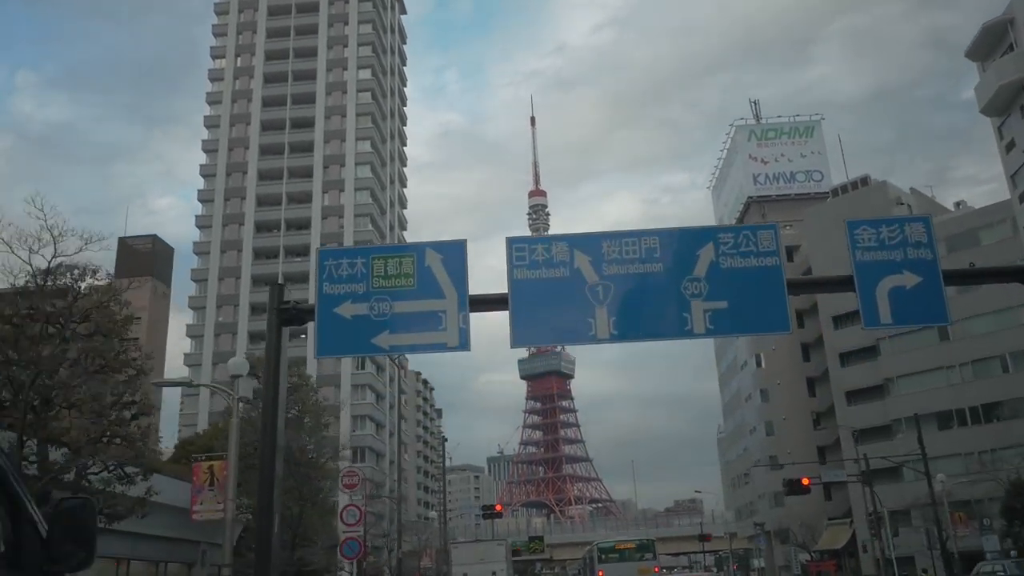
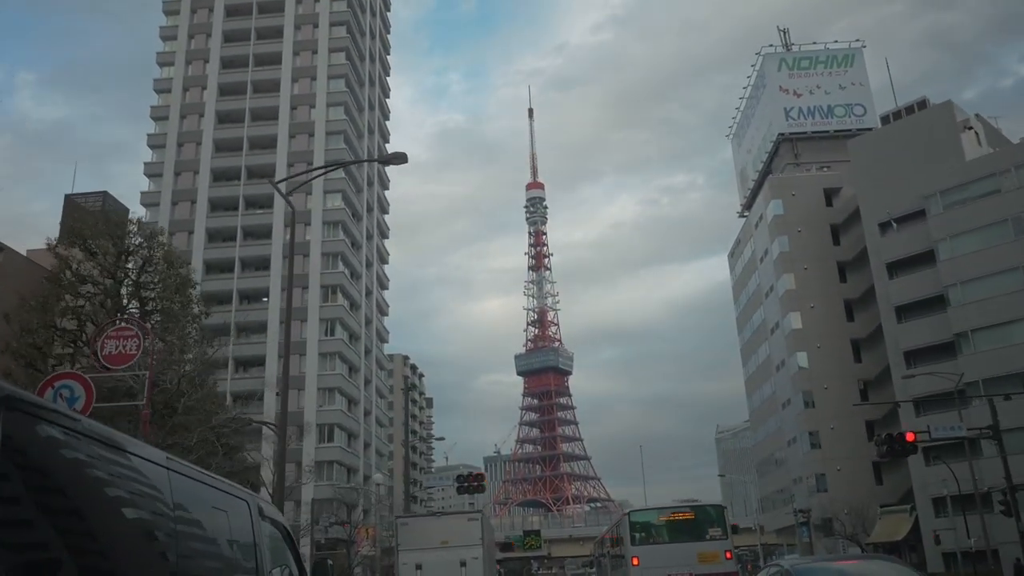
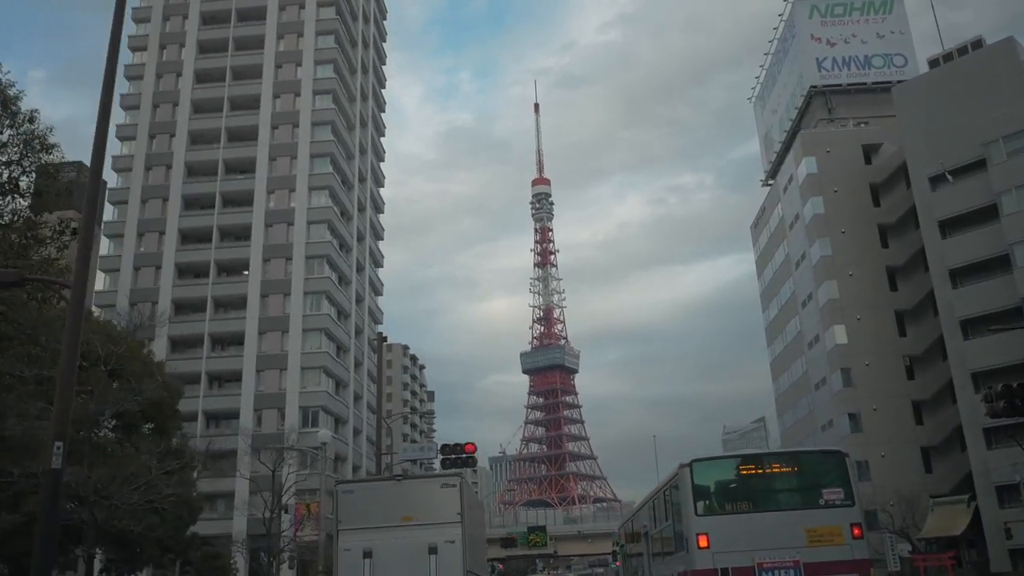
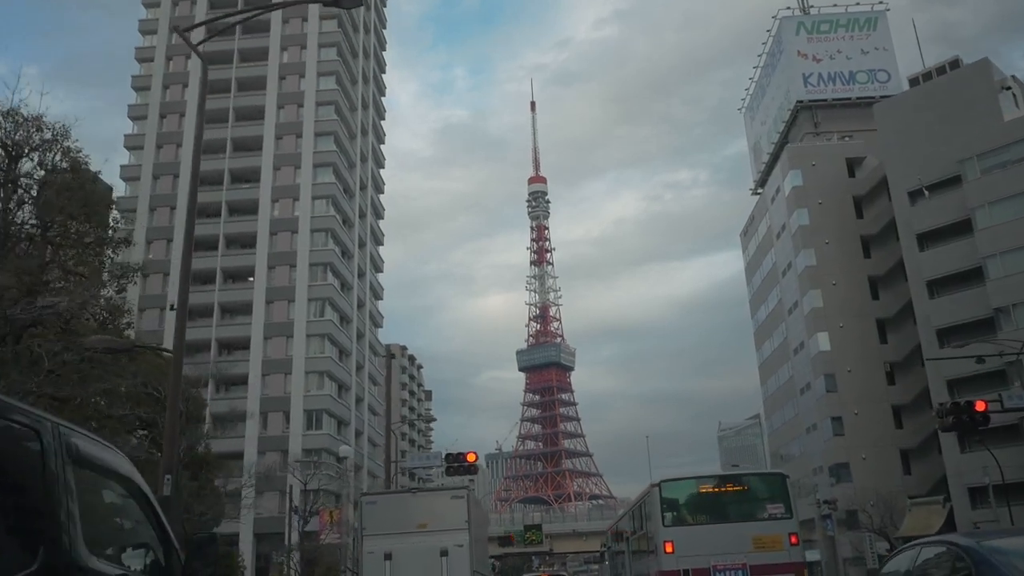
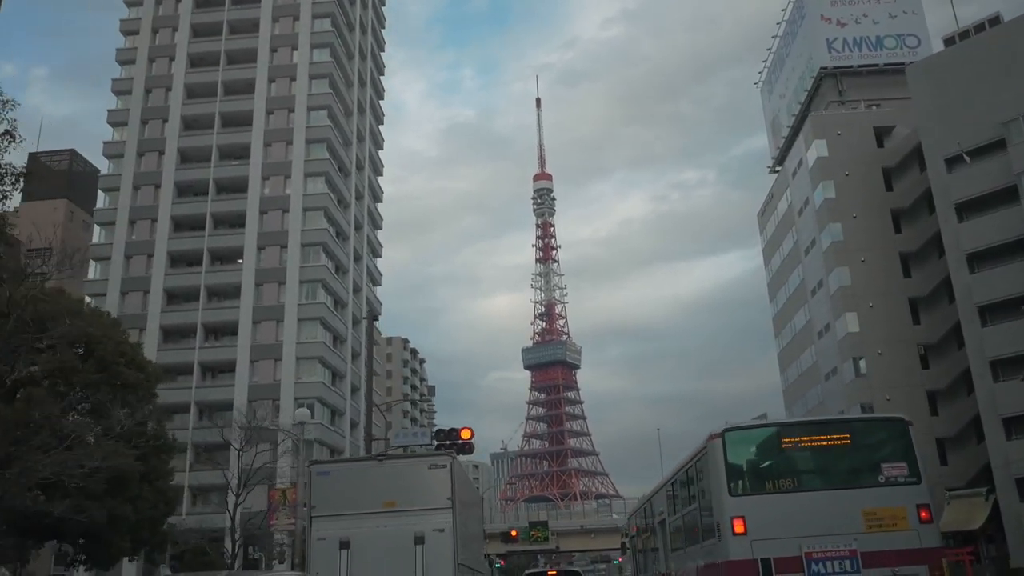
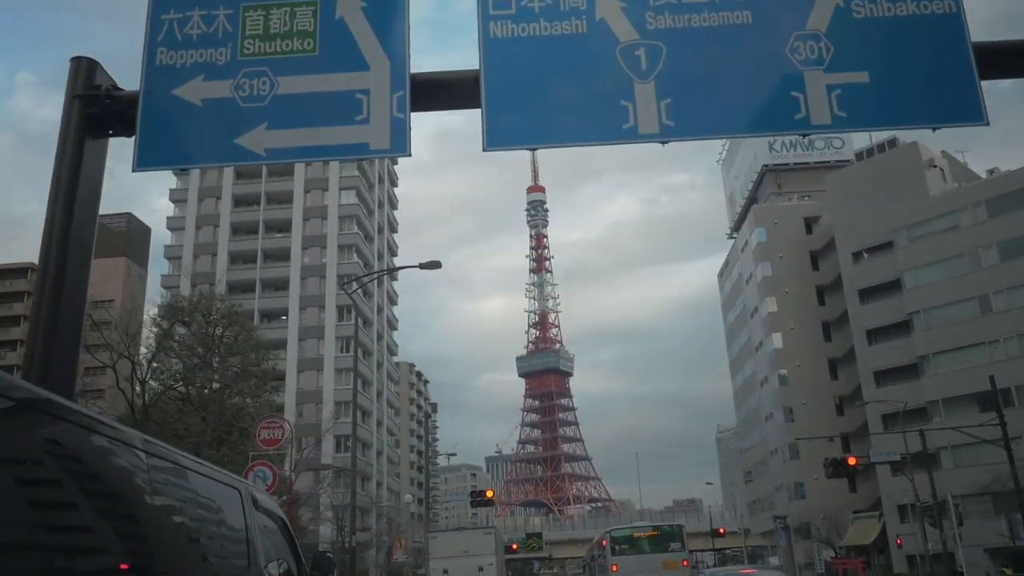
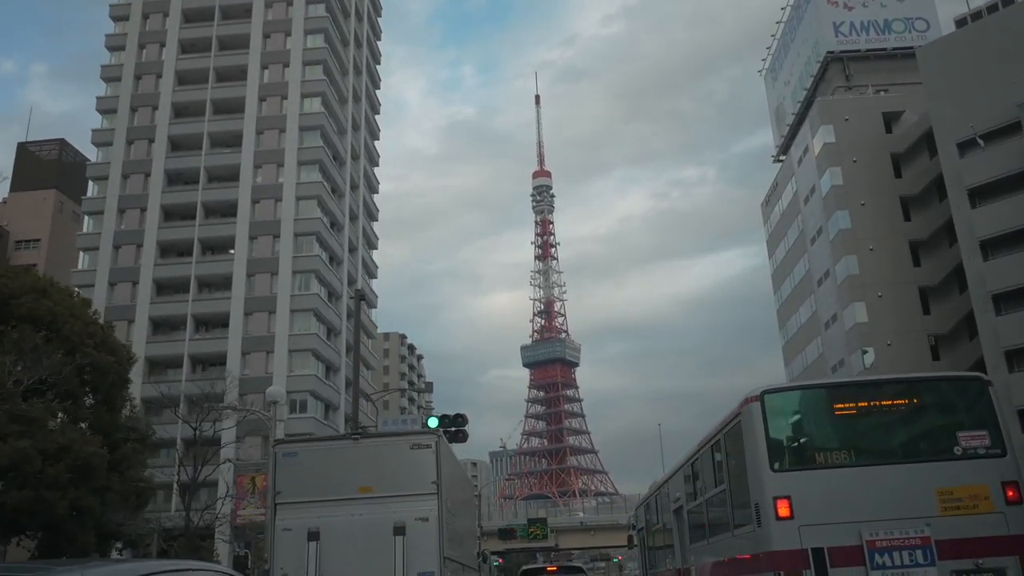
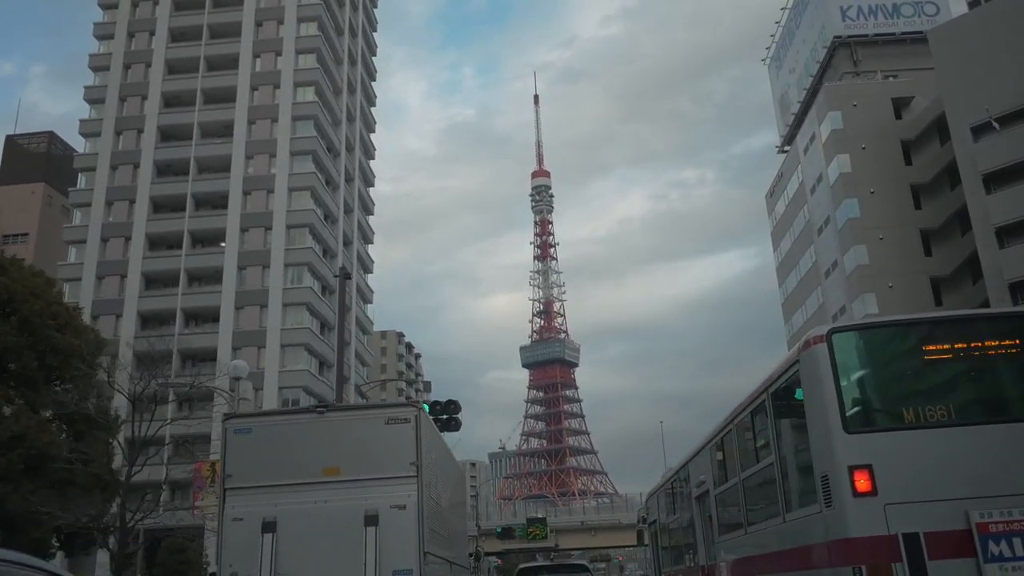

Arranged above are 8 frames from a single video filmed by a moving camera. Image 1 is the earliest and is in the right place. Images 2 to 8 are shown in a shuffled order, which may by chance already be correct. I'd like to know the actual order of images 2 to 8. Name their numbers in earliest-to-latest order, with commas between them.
6, 2, 4, 3, 5, 7, 8
